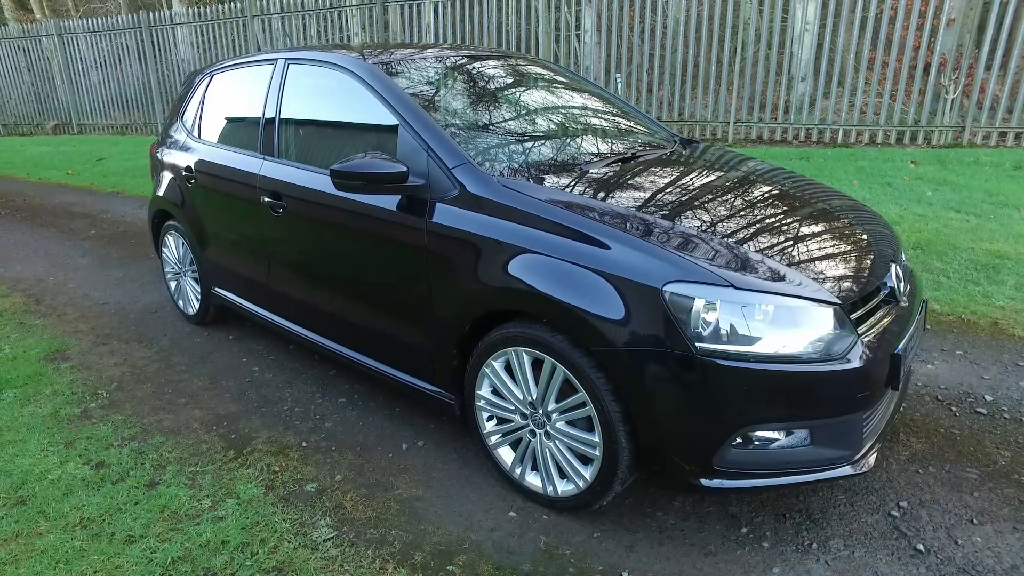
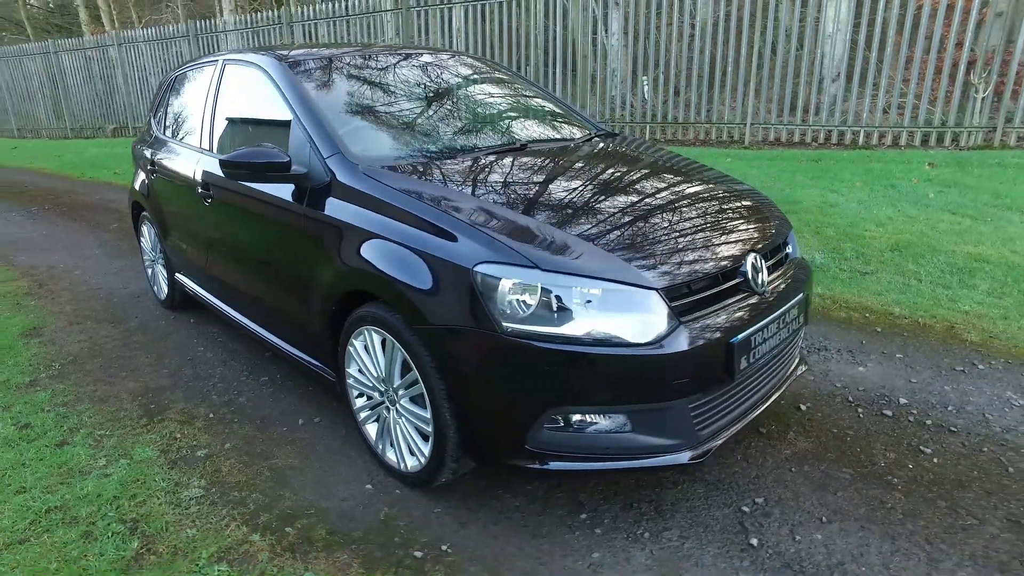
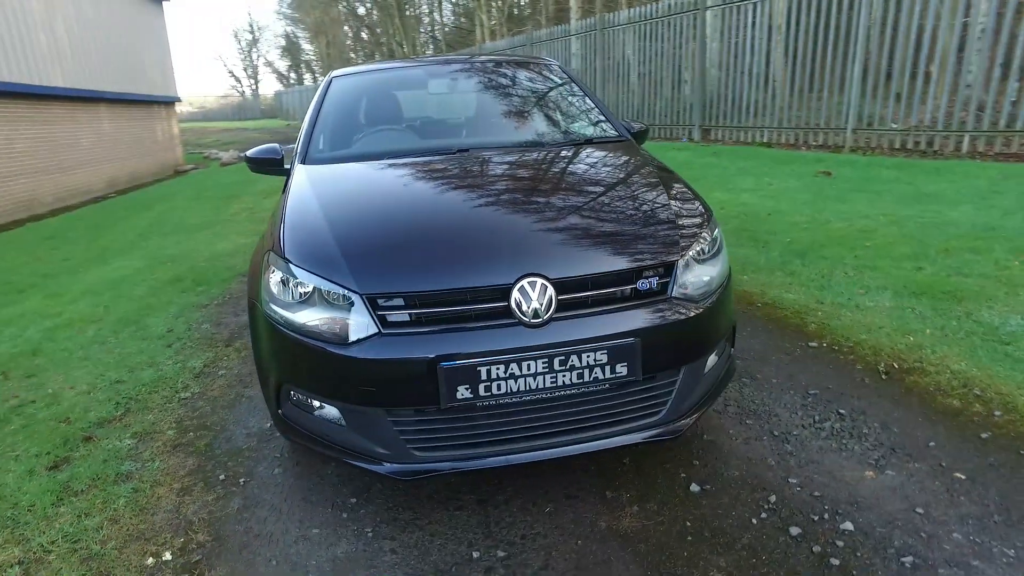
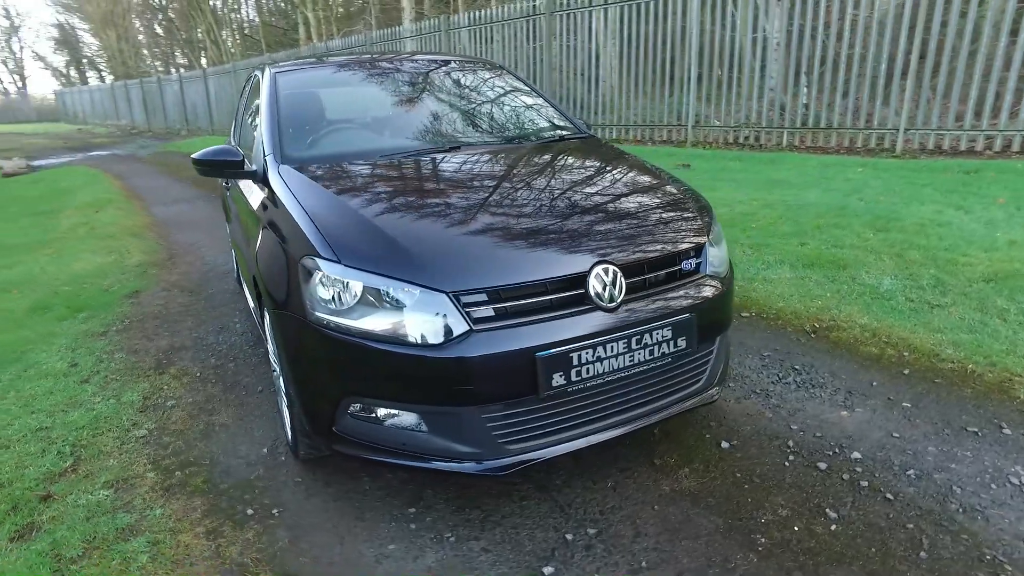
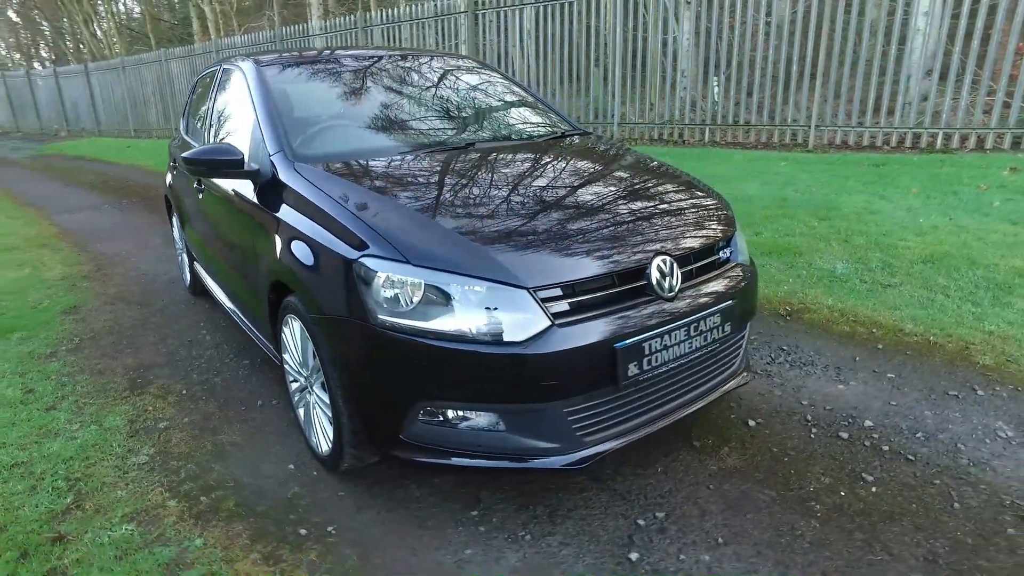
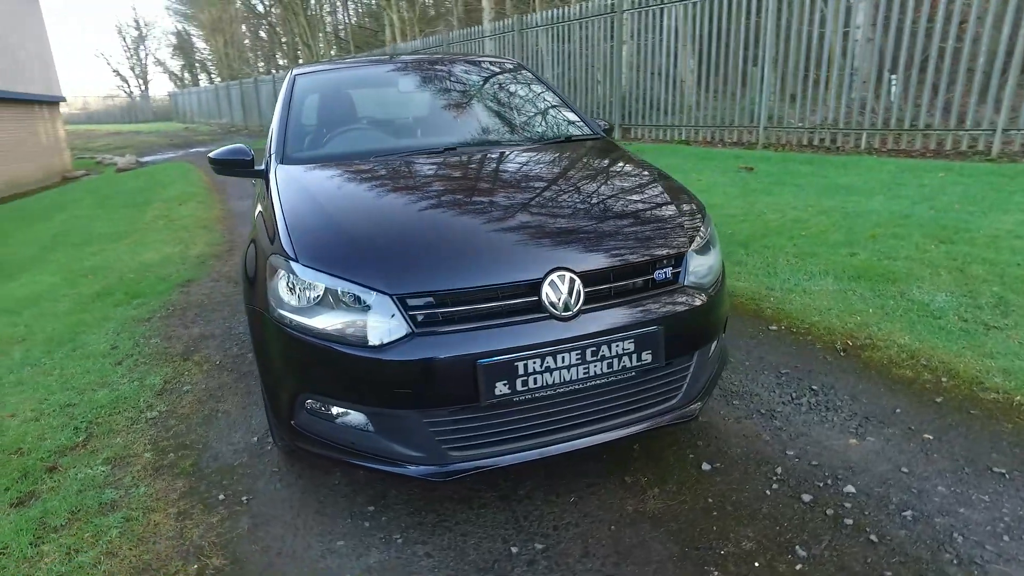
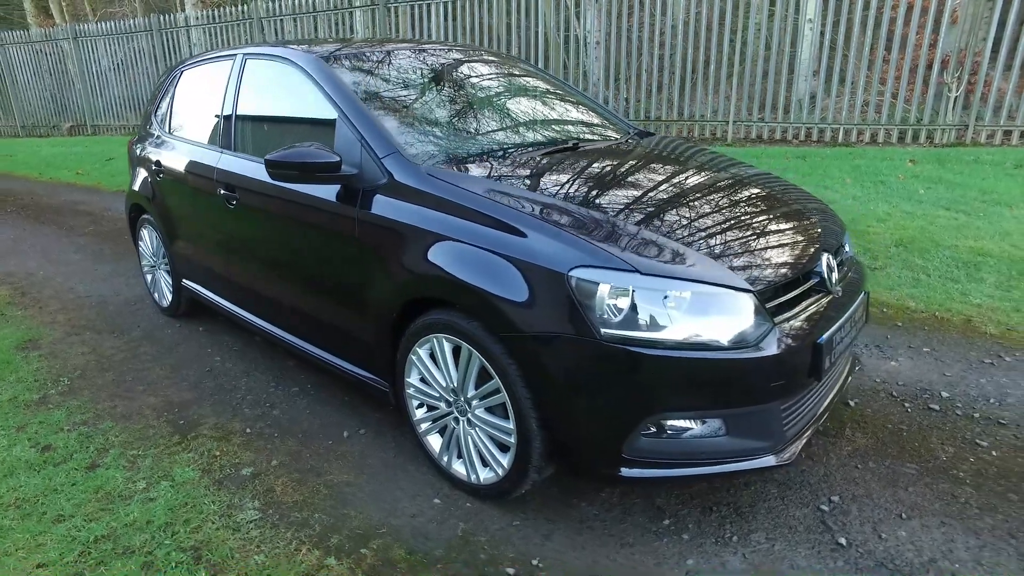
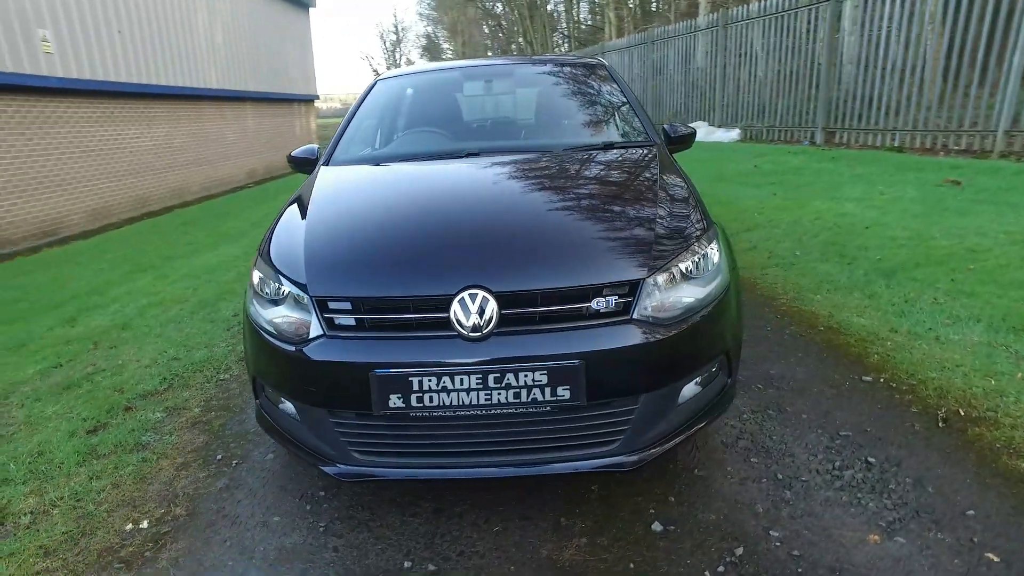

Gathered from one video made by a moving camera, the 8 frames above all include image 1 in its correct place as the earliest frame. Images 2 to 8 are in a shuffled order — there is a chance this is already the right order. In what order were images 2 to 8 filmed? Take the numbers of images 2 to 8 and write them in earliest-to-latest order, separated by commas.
7, 2, 5, 4, 6, 3, 8
